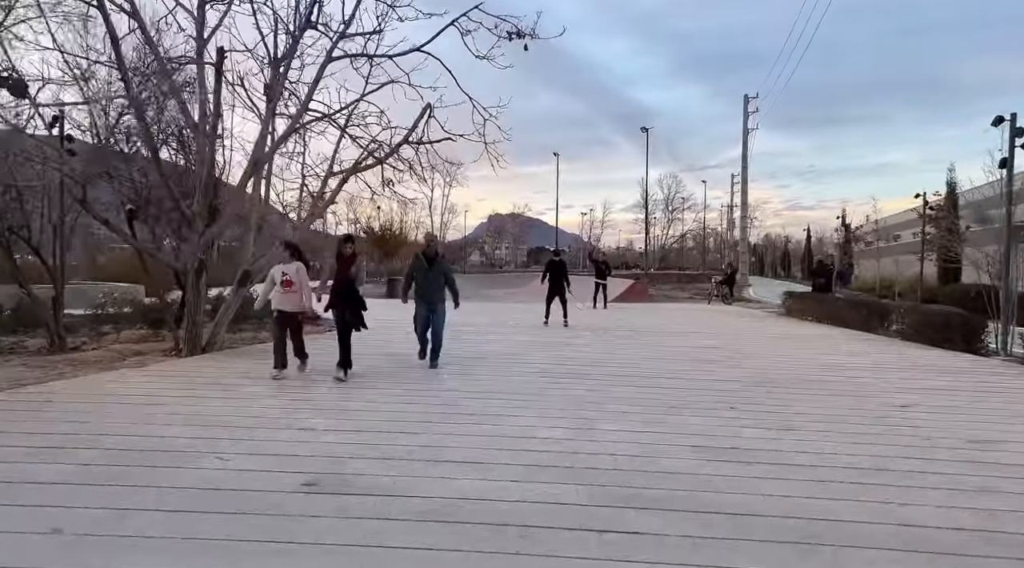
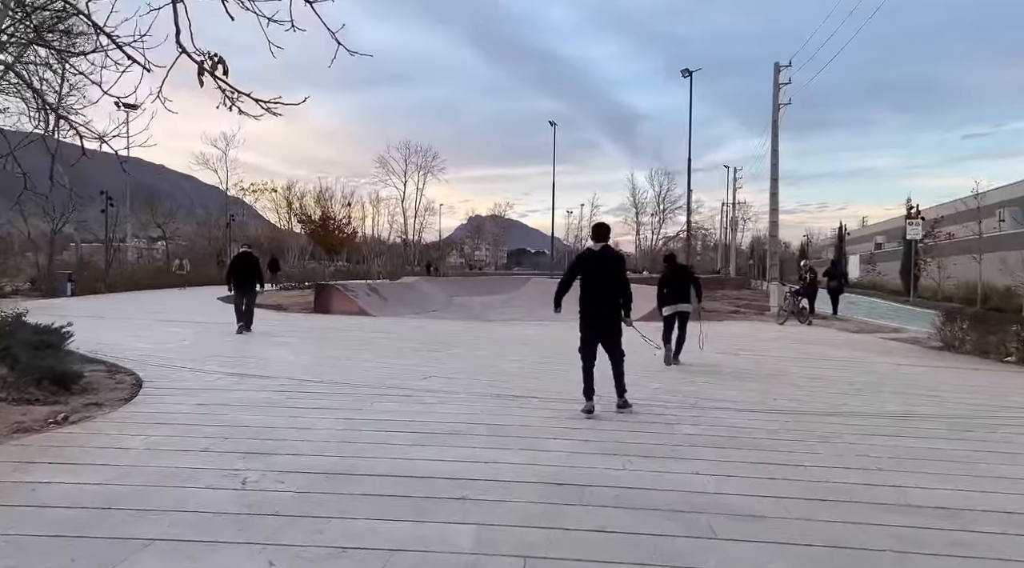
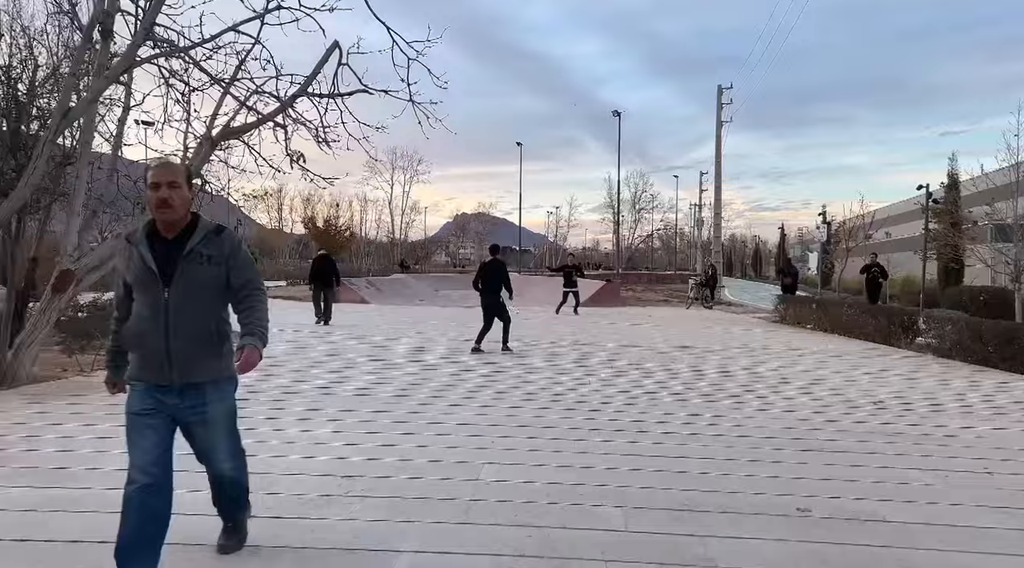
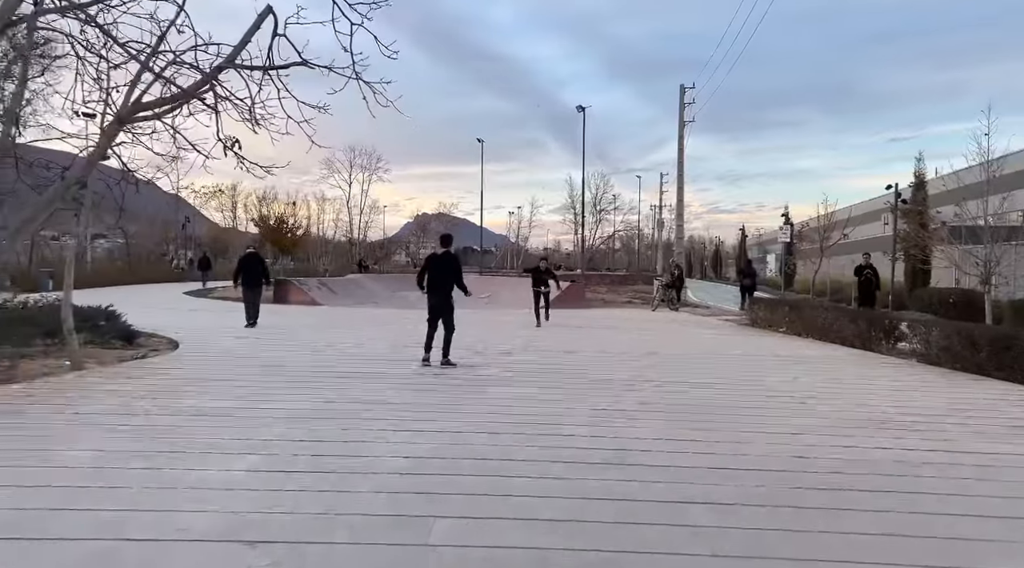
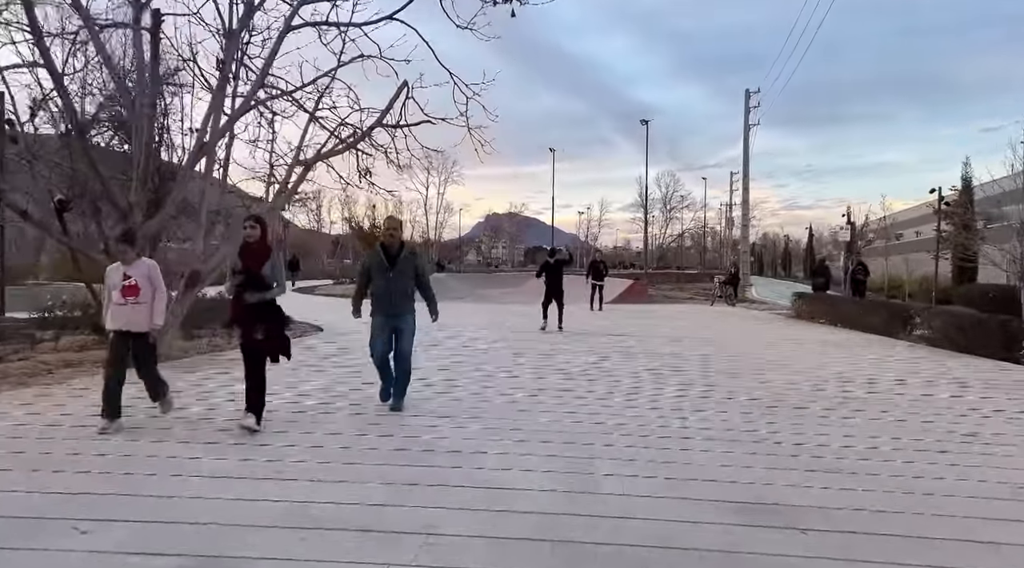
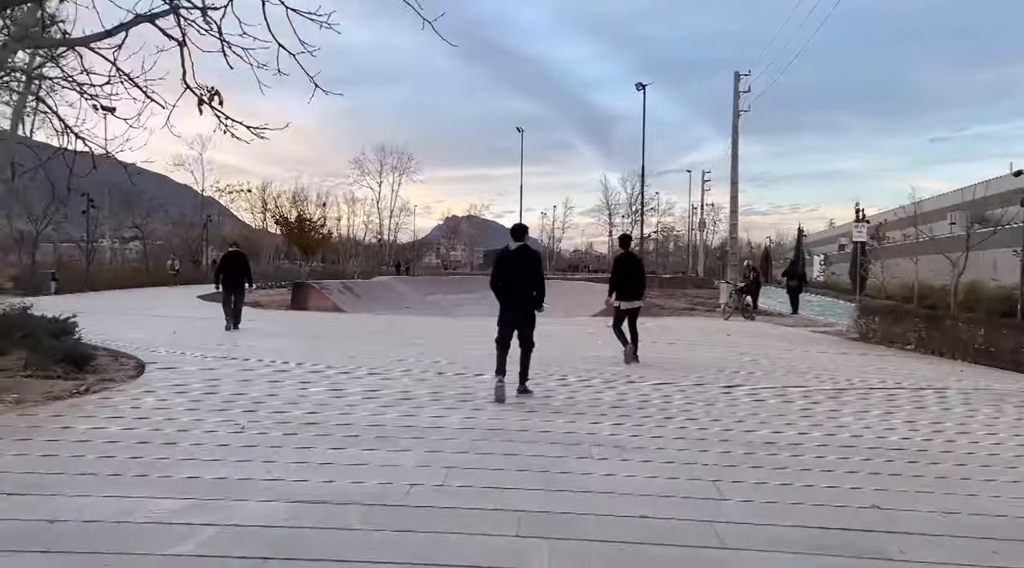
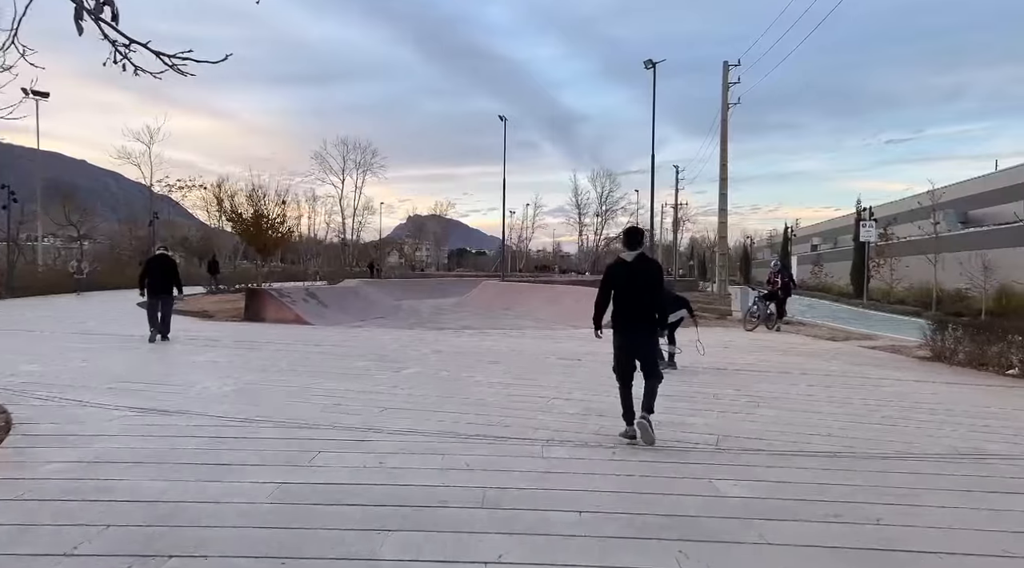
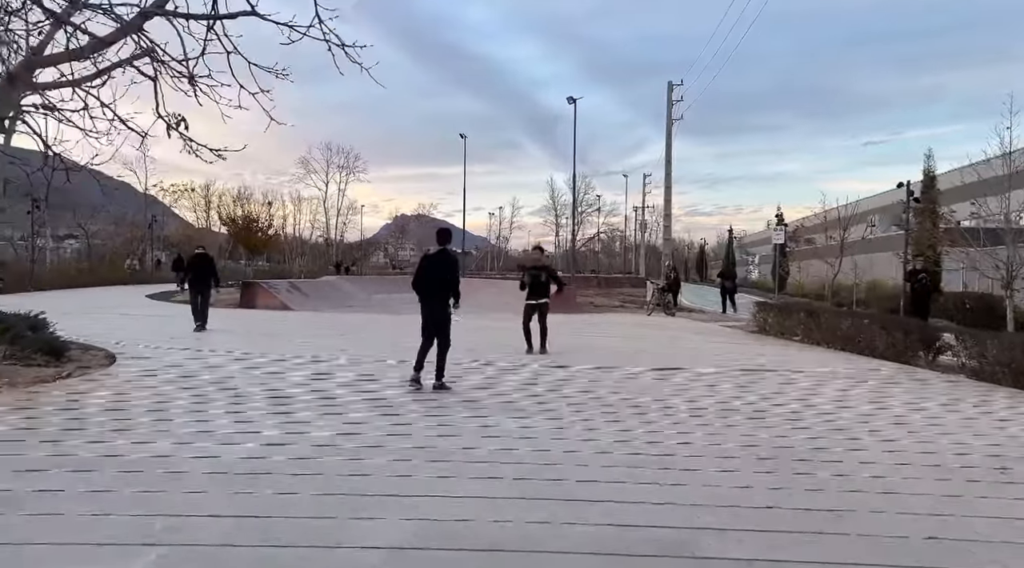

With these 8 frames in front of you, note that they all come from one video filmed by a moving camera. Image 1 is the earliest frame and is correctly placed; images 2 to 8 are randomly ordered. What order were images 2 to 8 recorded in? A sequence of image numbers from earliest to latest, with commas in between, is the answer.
5, 3, 4, 8, 6, 2, 7
